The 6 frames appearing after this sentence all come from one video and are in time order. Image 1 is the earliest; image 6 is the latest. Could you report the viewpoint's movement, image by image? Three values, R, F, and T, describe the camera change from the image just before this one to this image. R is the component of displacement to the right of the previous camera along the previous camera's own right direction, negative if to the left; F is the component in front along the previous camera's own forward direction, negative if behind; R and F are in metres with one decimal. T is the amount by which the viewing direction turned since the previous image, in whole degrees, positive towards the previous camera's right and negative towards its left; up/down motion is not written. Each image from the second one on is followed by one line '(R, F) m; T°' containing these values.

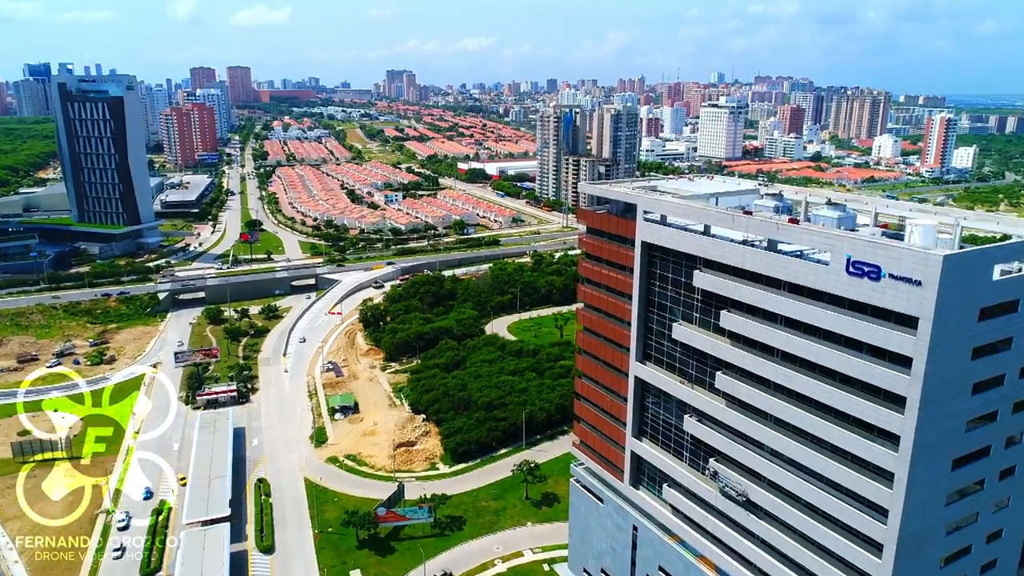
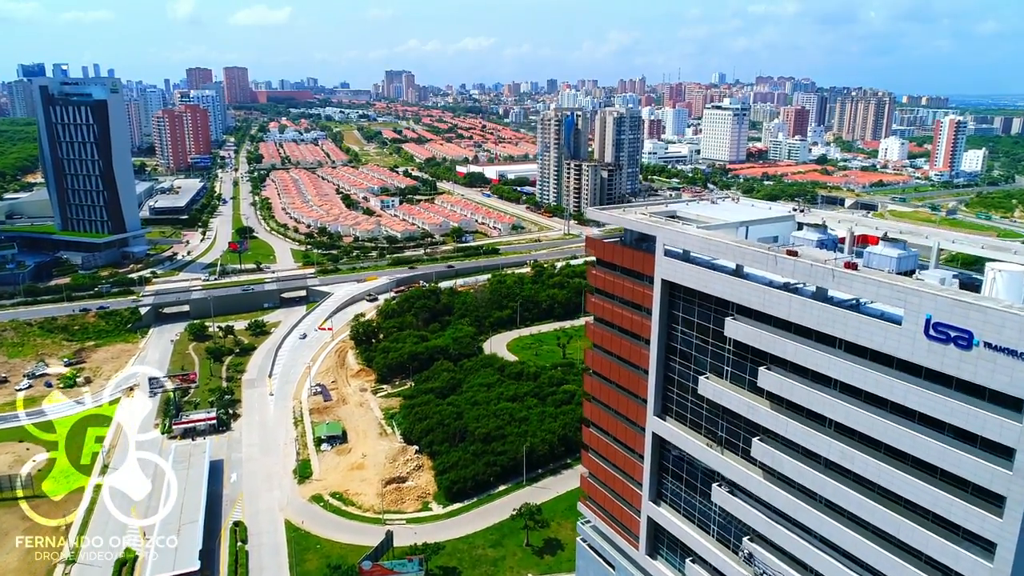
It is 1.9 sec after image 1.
(0.0, +2.8) m; 0°
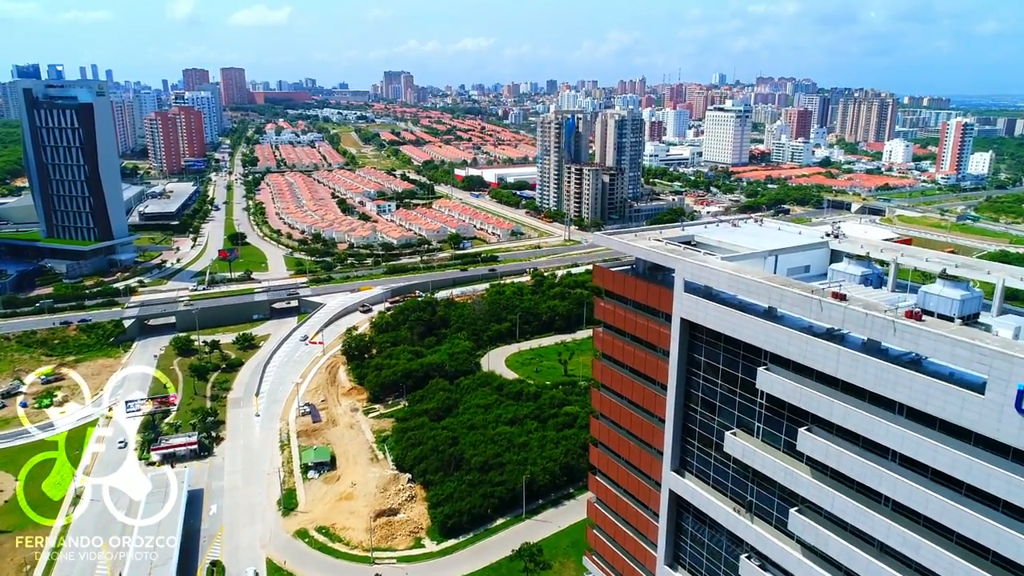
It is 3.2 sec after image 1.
(0.0, +2.2) m; 0°
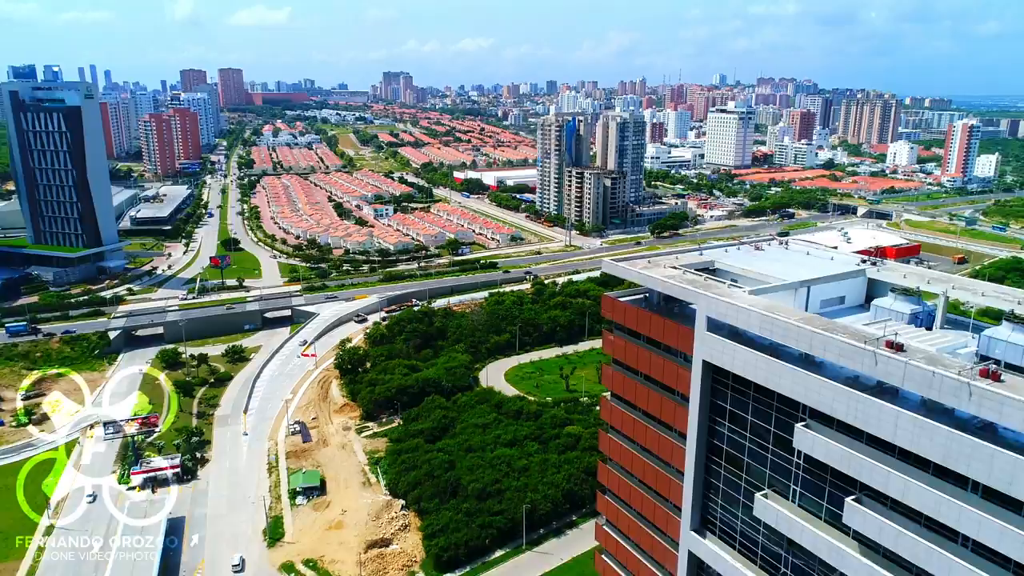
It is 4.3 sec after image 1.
(0.0, +1.8) m; 0°
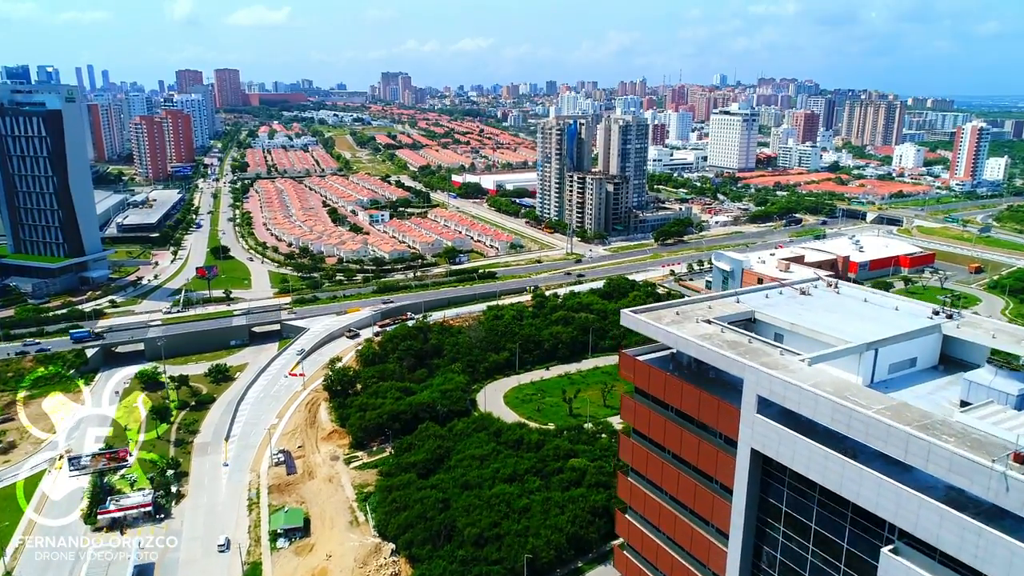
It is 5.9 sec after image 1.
(0.0, +2.7) m; 0°
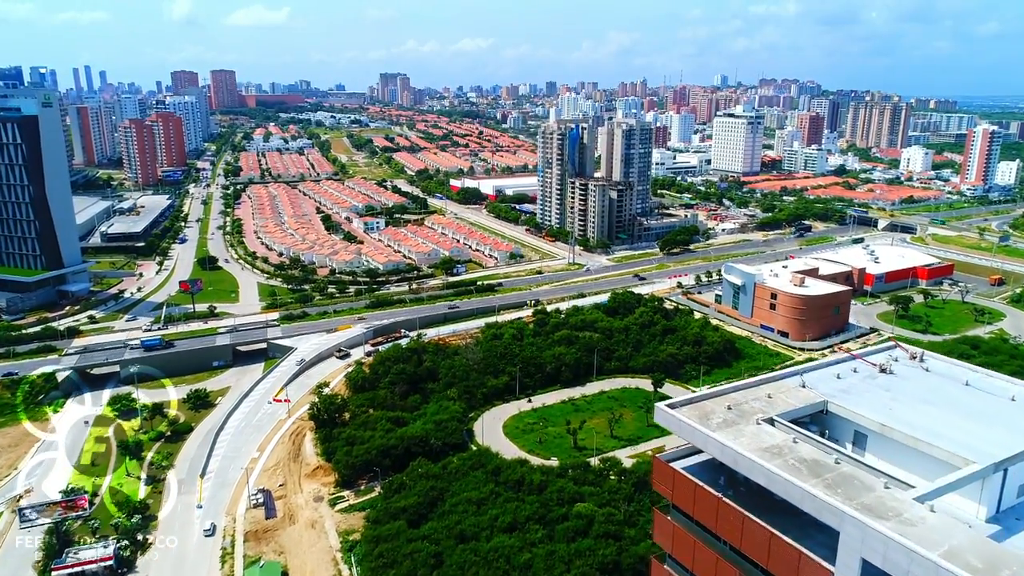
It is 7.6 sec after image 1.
(0.0, +3.1) m; 0°
